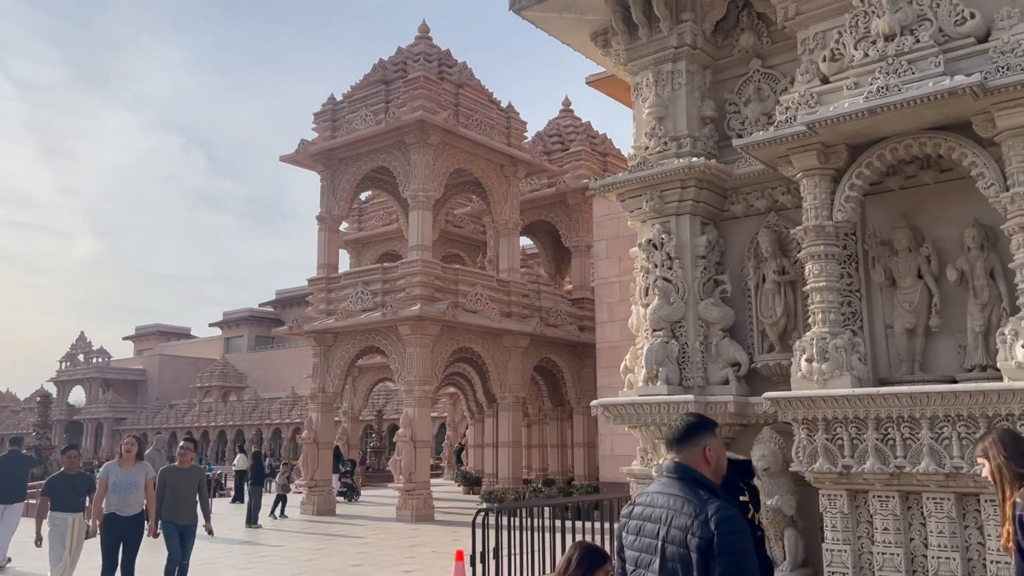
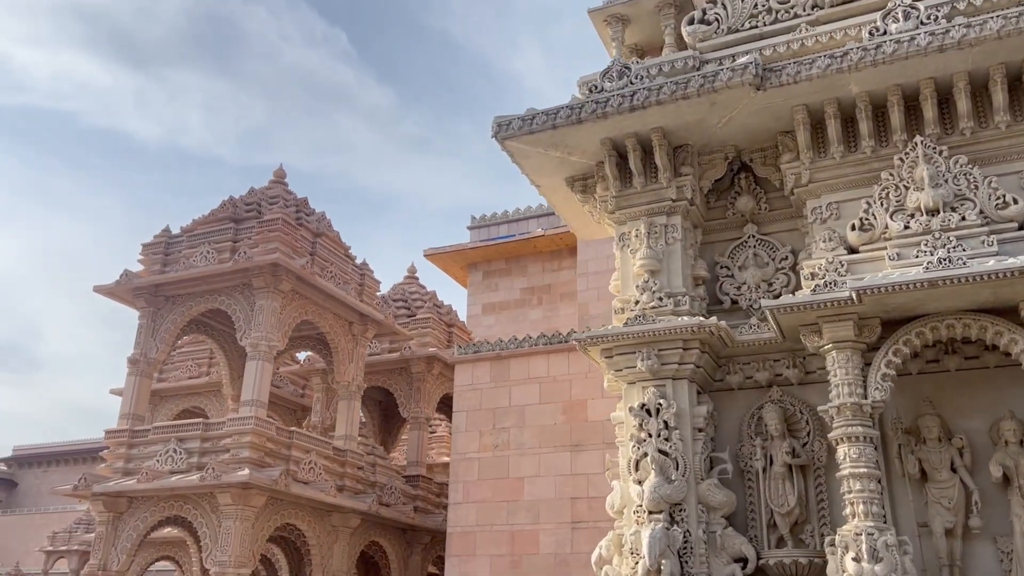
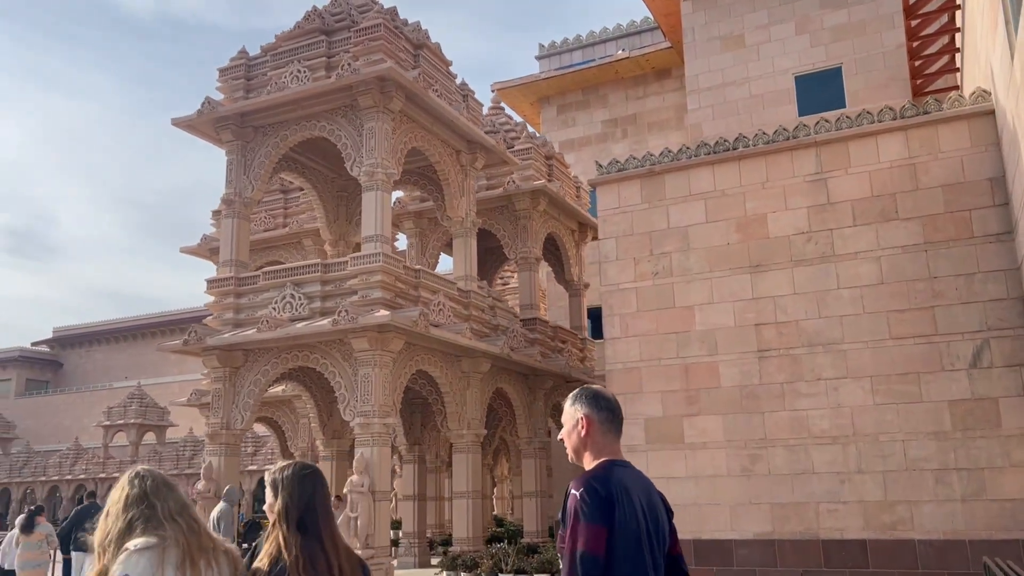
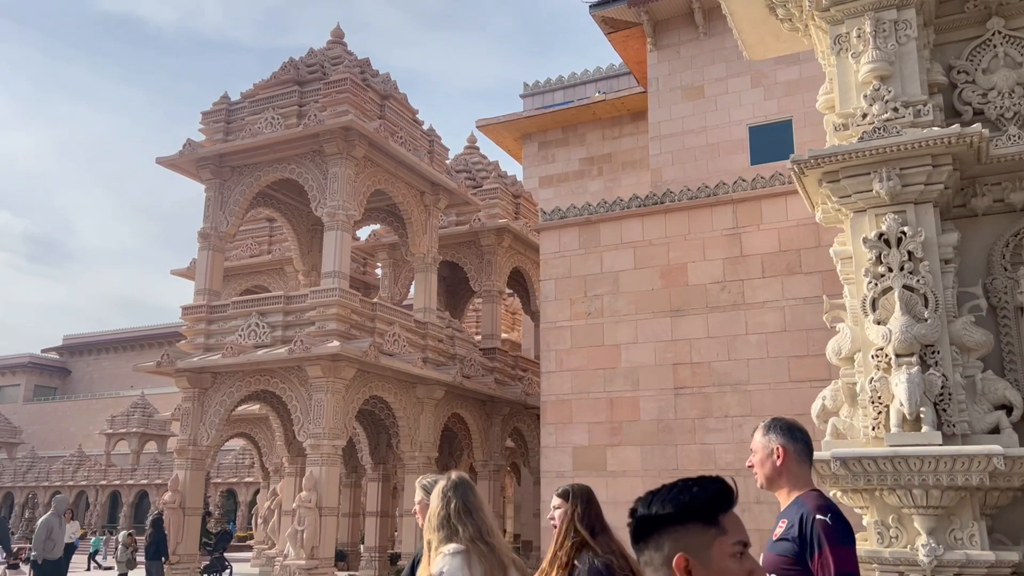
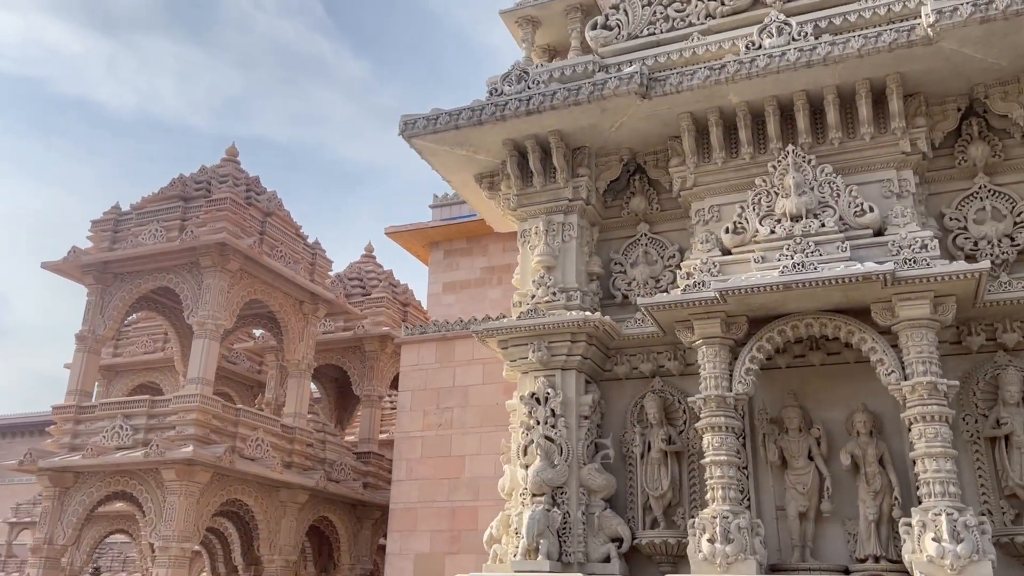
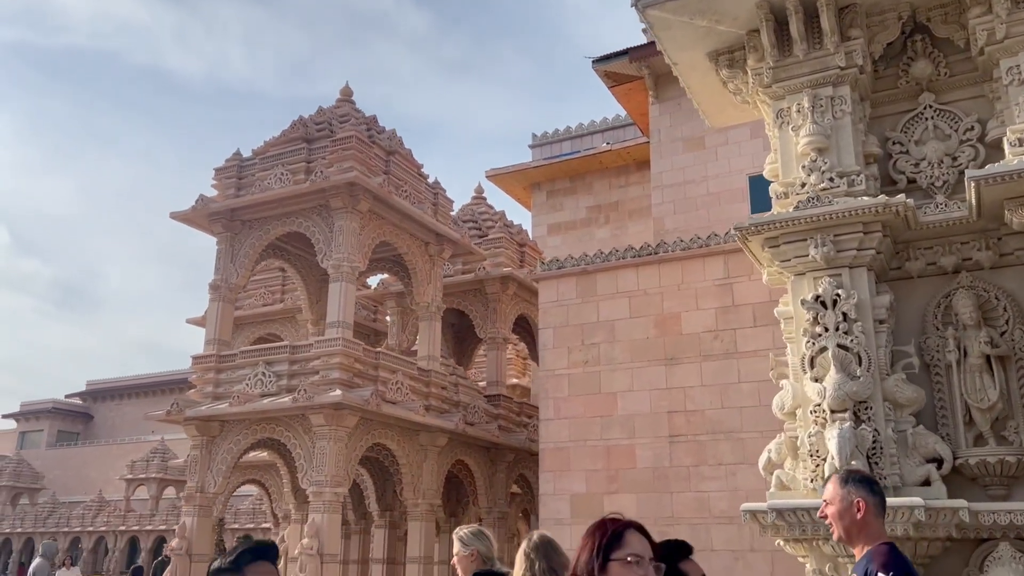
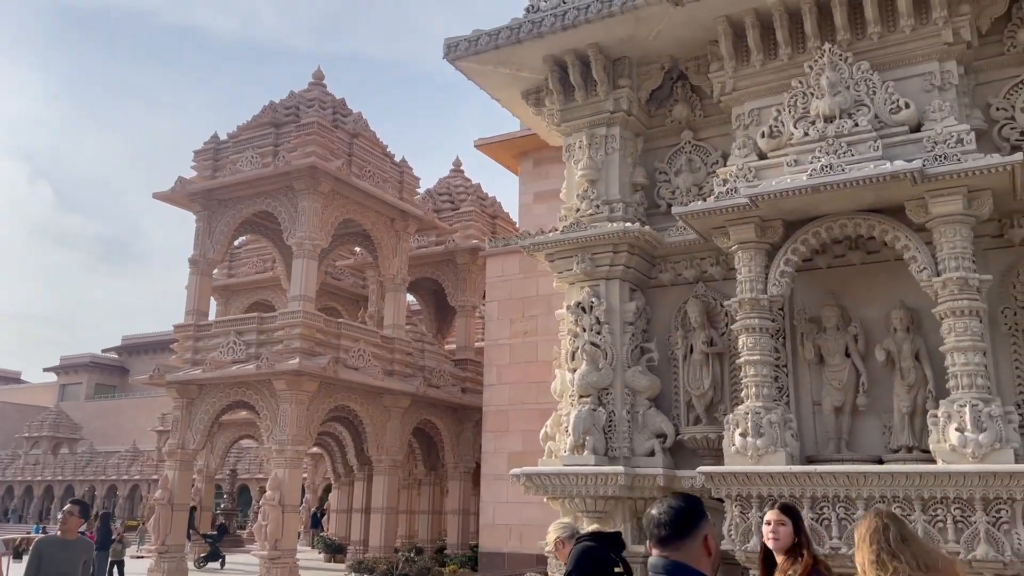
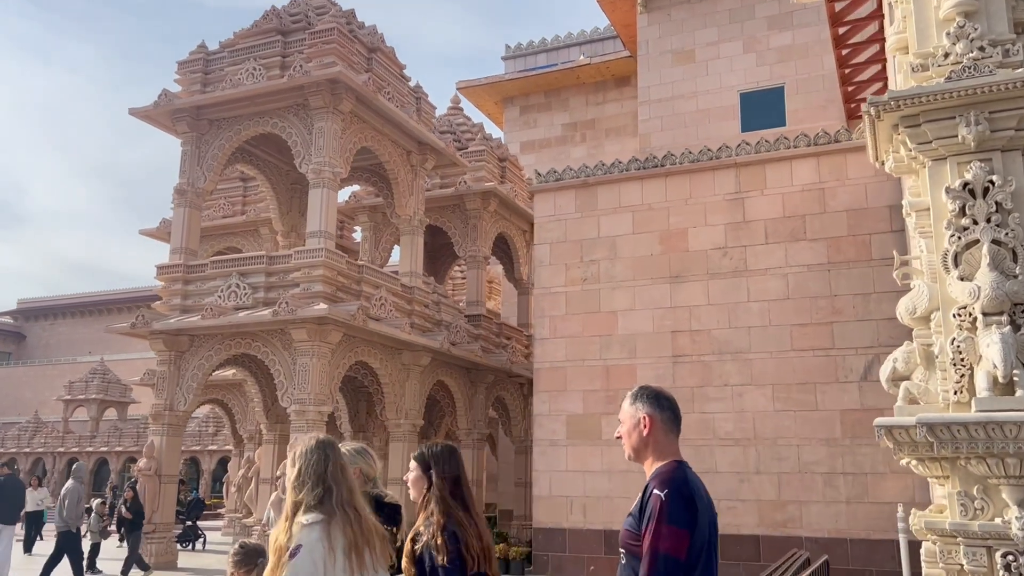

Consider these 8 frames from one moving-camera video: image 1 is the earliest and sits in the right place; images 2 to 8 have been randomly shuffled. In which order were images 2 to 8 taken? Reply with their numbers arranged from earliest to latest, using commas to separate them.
7, 5, 2, 6, 4, 8, 3
